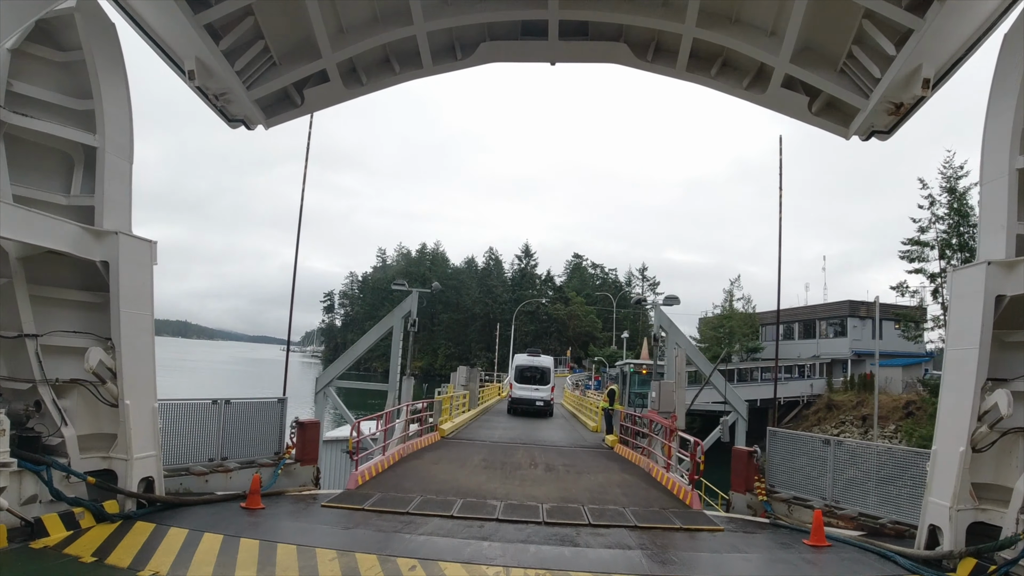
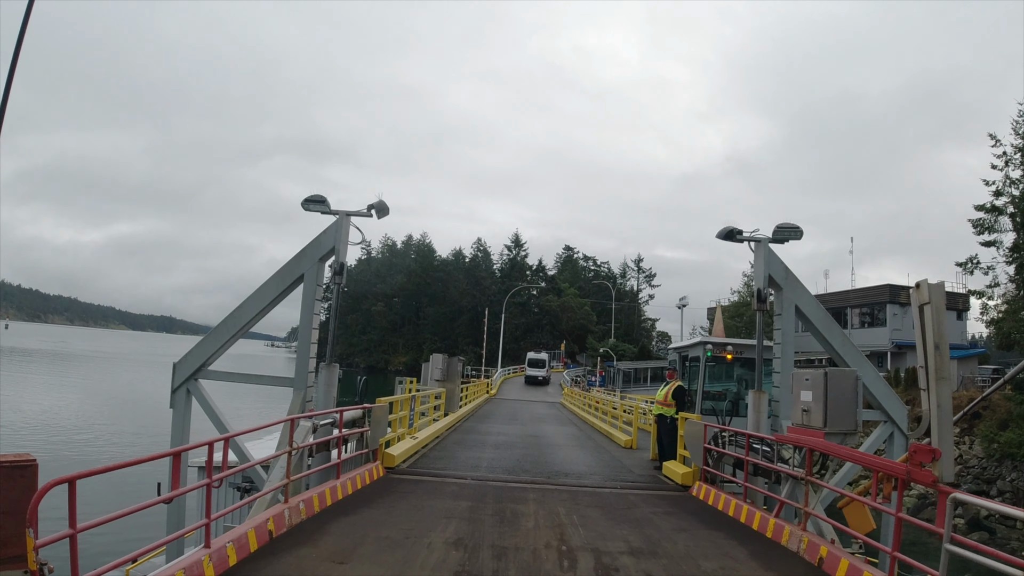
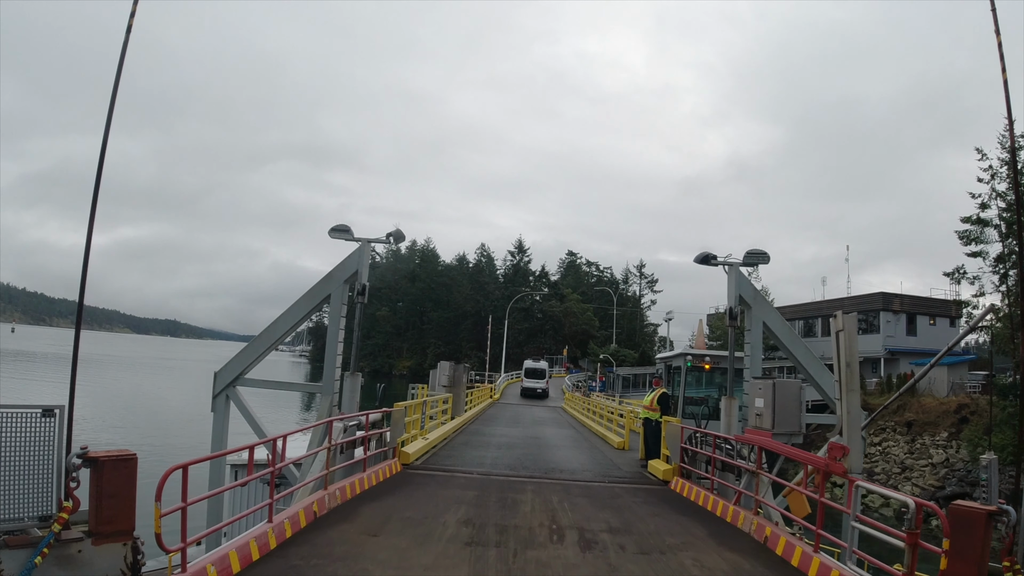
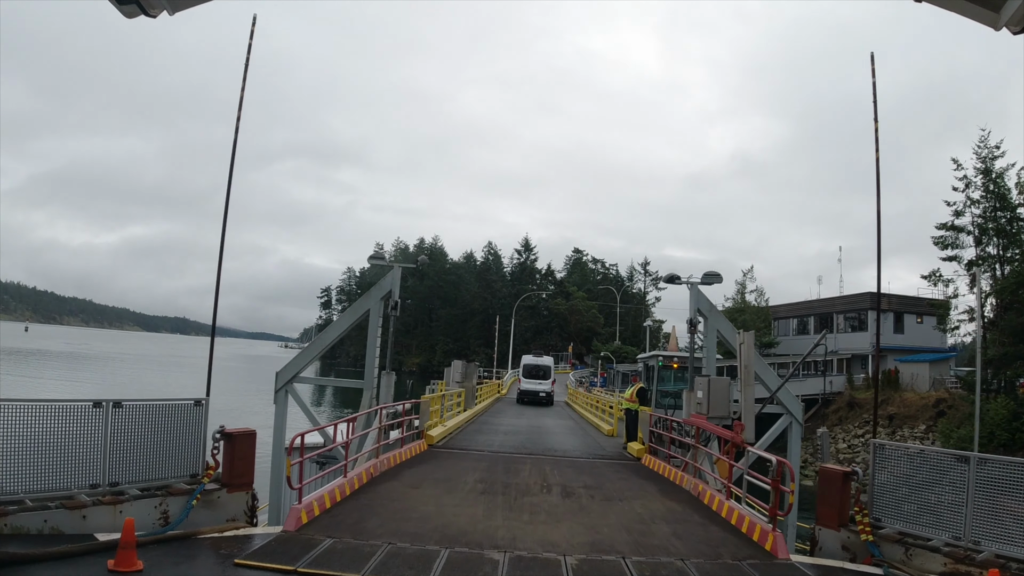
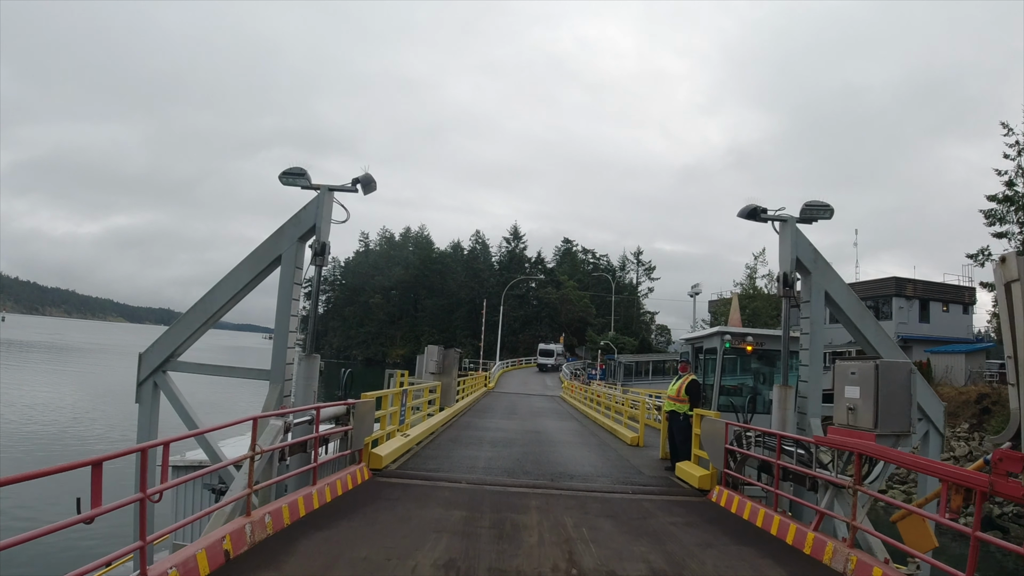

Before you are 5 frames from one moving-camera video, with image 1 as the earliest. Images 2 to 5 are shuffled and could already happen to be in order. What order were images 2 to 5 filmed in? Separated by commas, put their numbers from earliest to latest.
4, 3, 2, 5
